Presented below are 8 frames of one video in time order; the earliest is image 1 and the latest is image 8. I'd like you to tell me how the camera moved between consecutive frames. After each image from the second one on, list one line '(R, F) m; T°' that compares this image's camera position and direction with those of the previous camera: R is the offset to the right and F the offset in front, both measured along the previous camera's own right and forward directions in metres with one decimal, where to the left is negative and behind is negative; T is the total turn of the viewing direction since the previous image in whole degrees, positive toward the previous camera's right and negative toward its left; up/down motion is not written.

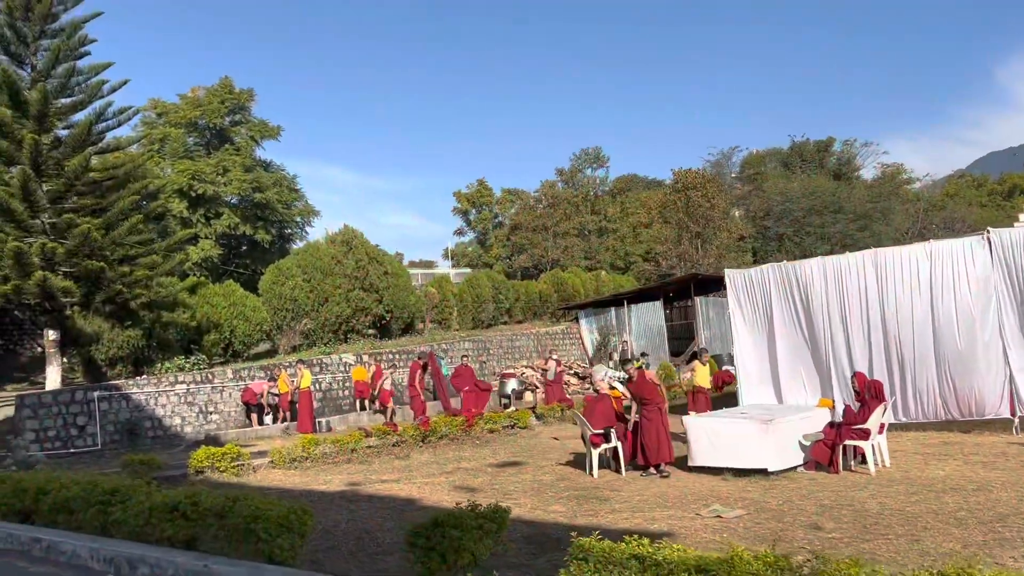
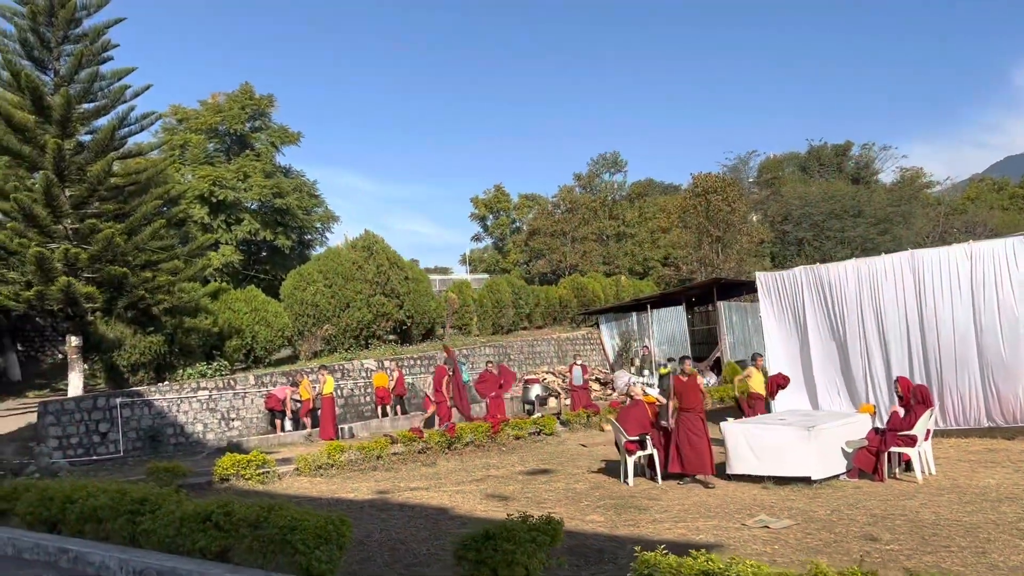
(-0.2, +0.2) m; -1°
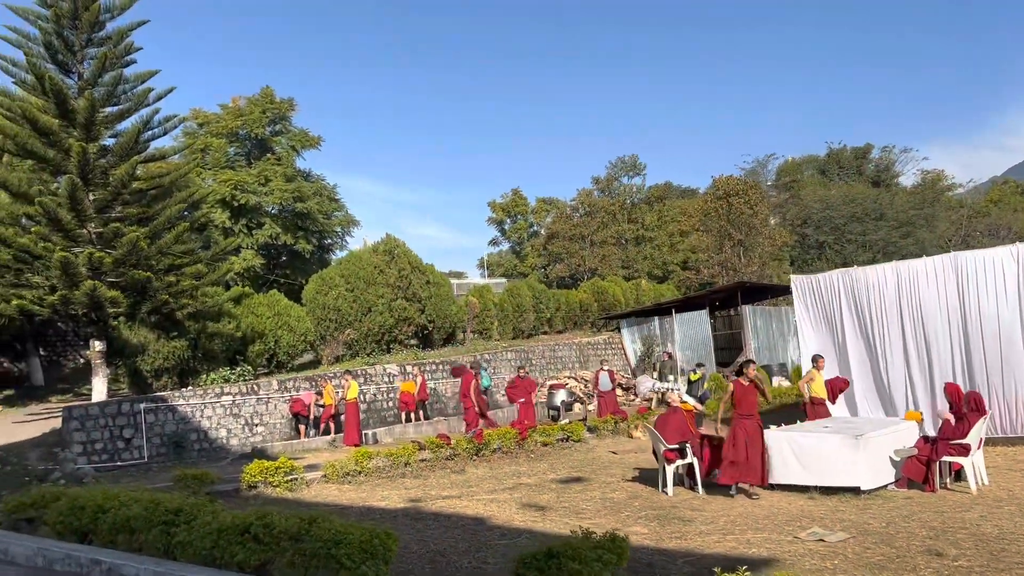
(-0.2, +0.2) m; -1°
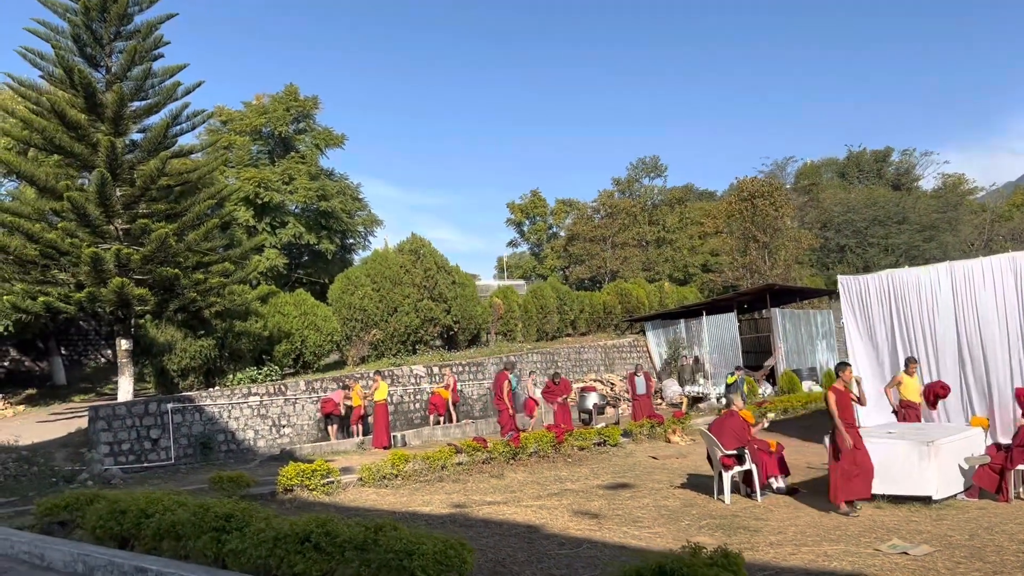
(-0.4, +0.3) m; -1°
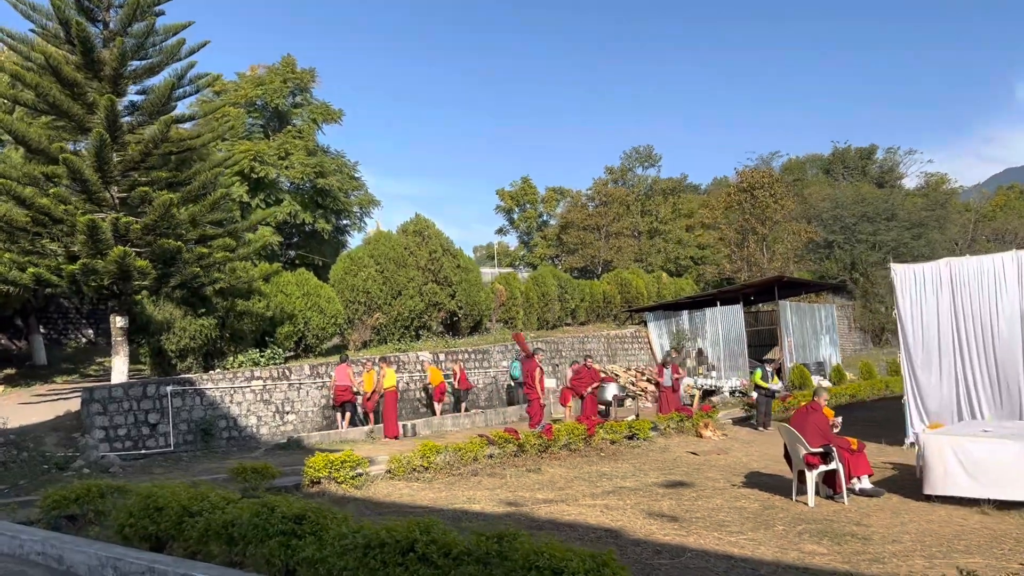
(-0.9, +0.8) m; +2°
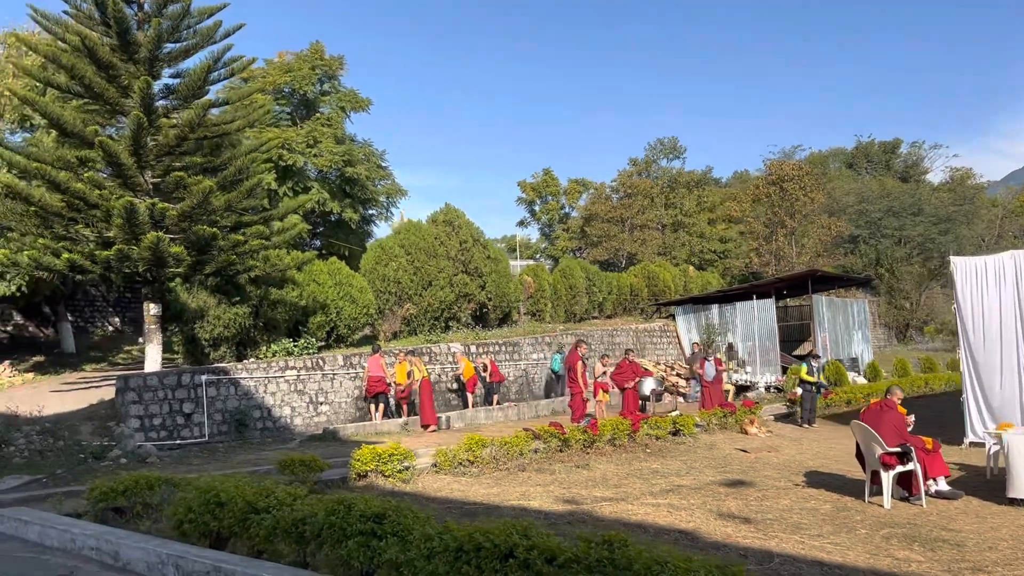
(-0.4, +0.3) m; -1°
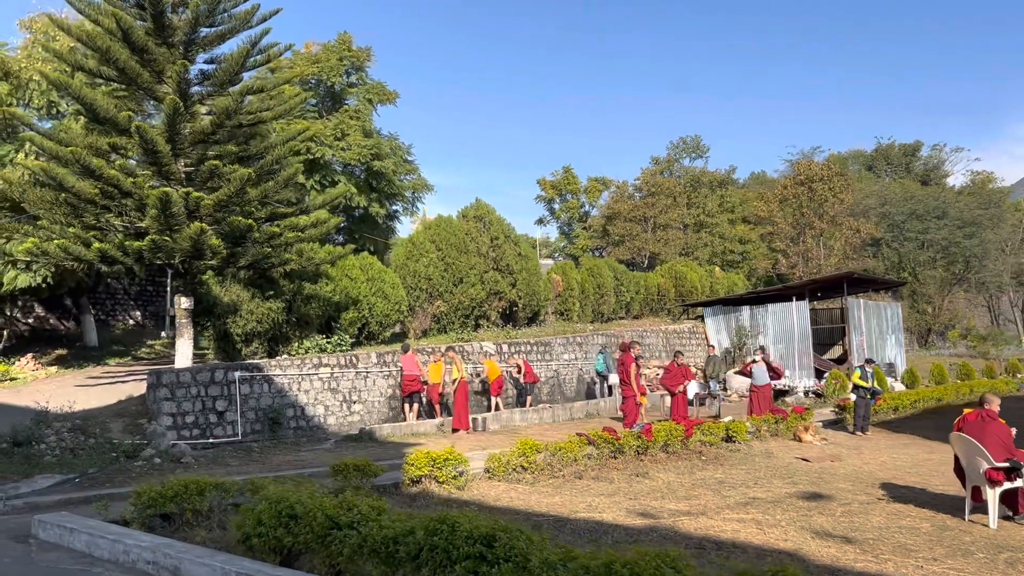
(-0.6, +0.5) m; -1°
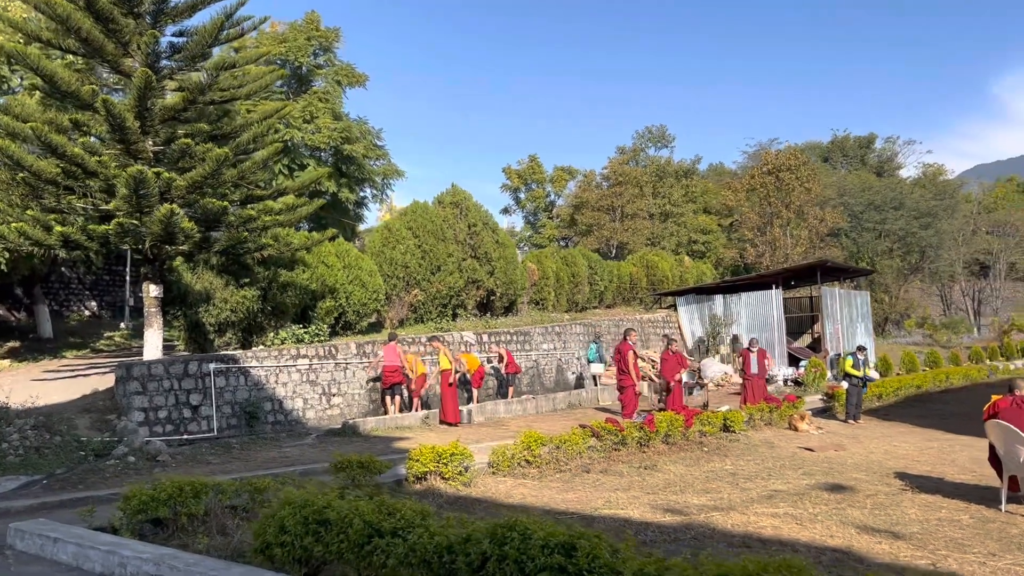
(-0.5, +0.5) m; +3°
